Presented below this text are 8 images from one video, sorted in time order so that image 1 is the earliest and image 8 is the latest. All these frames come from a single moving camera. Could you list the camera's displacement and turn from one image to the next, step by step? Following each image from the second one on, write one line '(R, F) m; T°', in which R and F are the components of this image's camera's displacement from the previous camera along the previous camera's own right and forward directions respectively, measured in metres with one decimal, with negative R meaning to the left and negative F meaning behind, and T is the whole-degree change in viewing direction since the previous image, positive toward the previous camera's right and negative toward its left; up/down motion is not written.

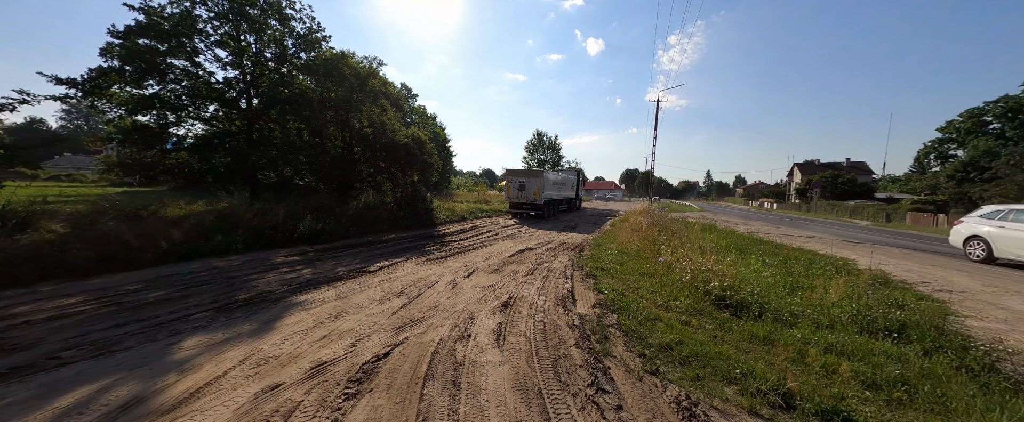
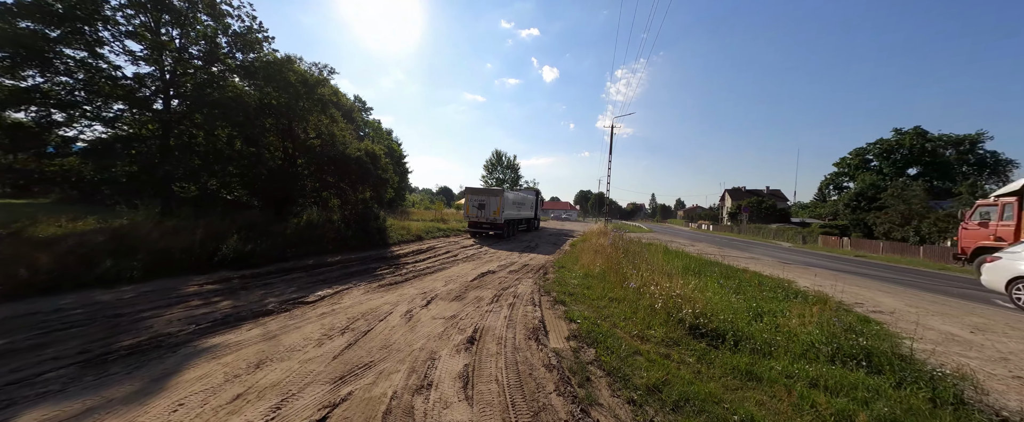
(-0.2, +0.5) m; +8°
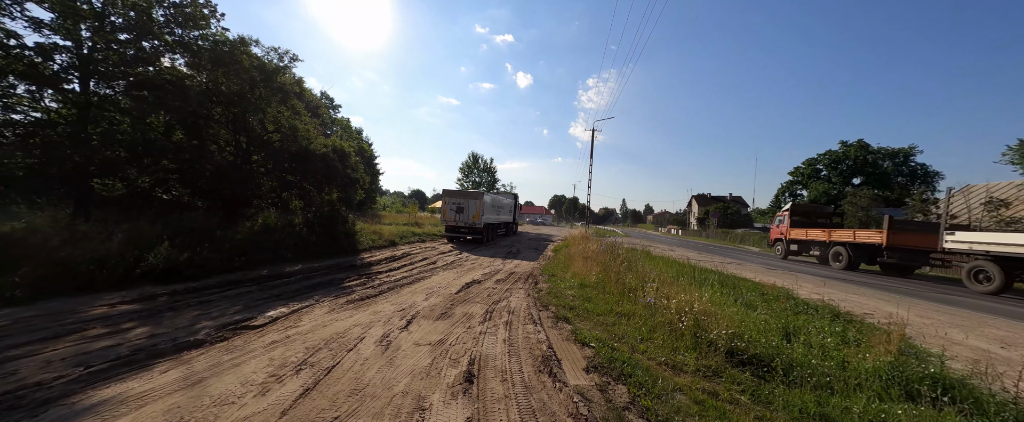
(-0.4, +0.9) m; +5°
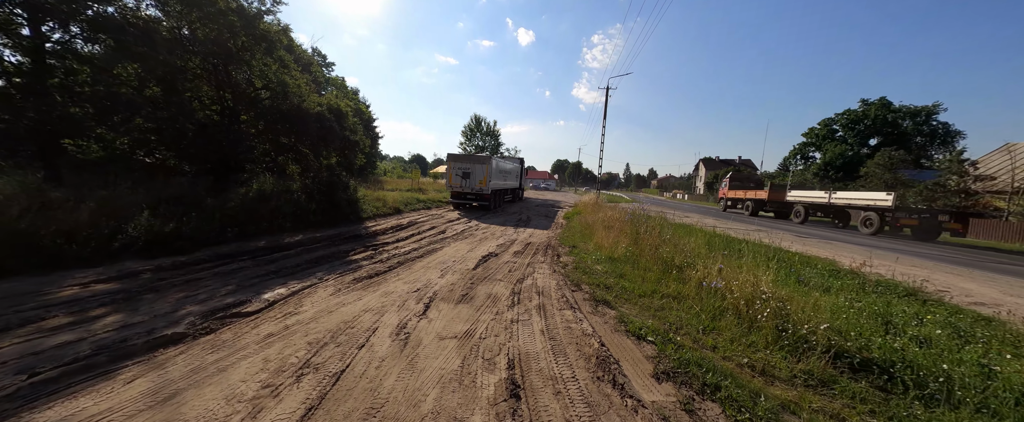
(-0.4, +0.9) m; 0°
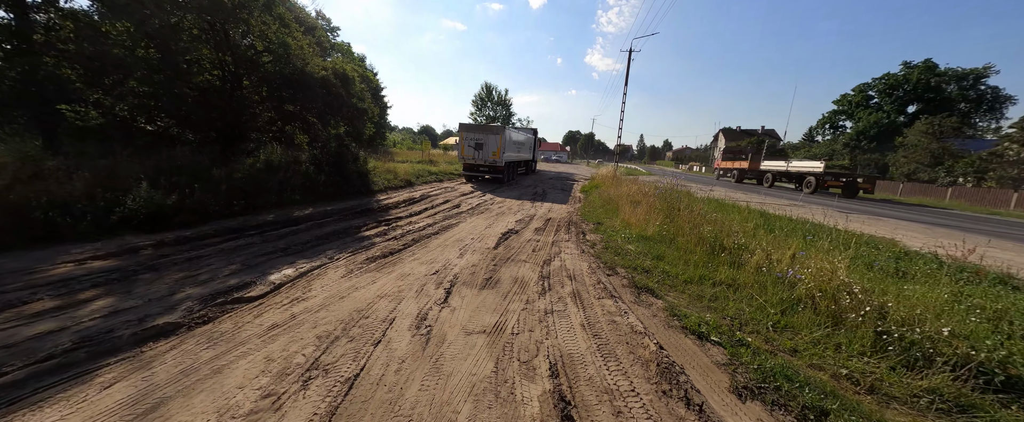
(-0.3, +0.6) m; -2°
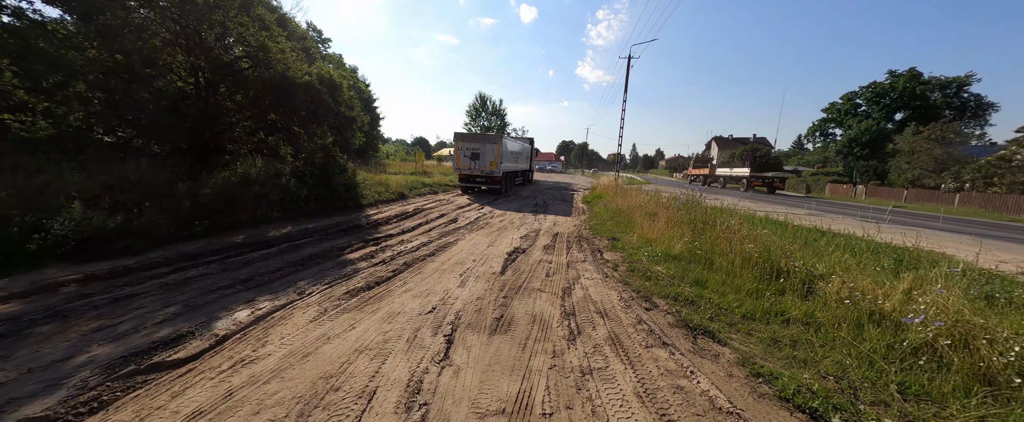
(-0.2, +0.9) m; +1°
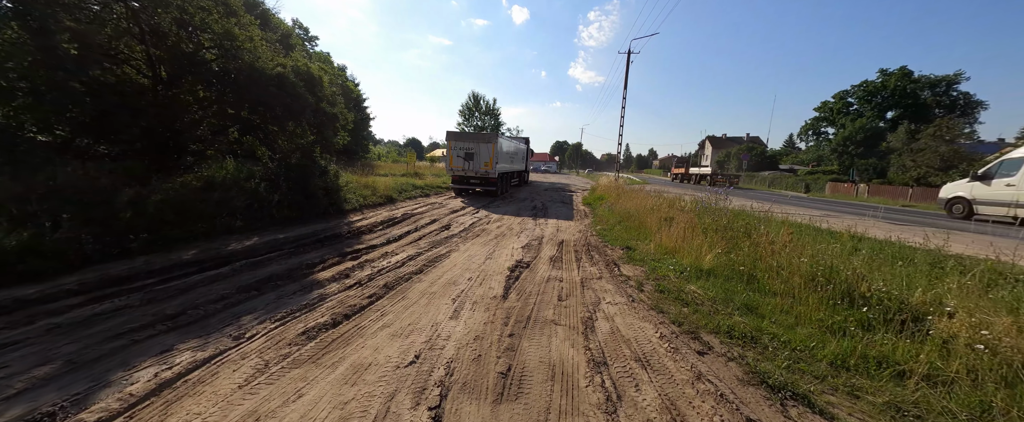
(-0.1, +0.9) m; +1°
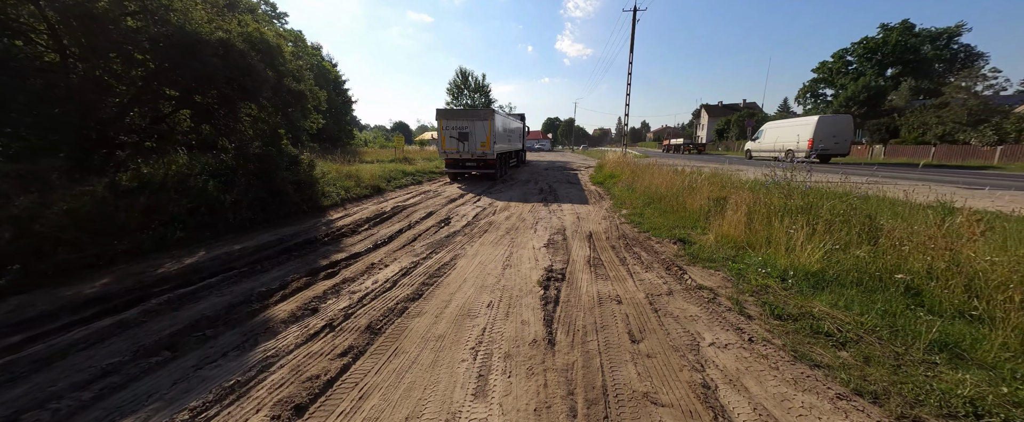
(-0.4, +1.5) m; +1°
